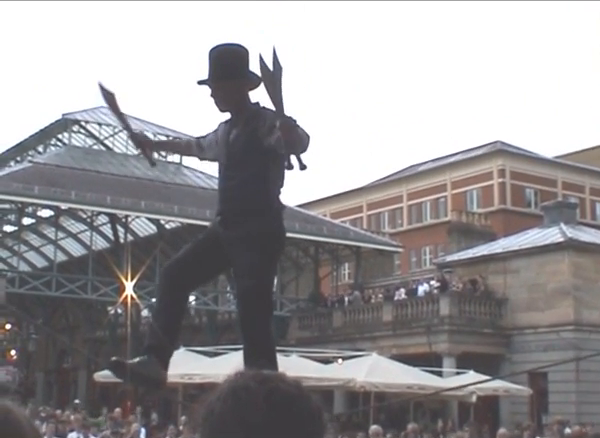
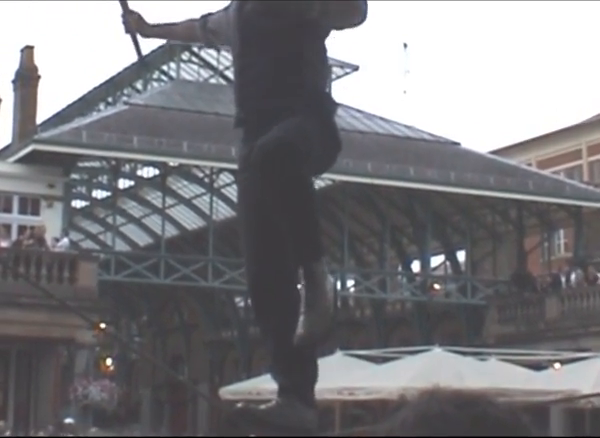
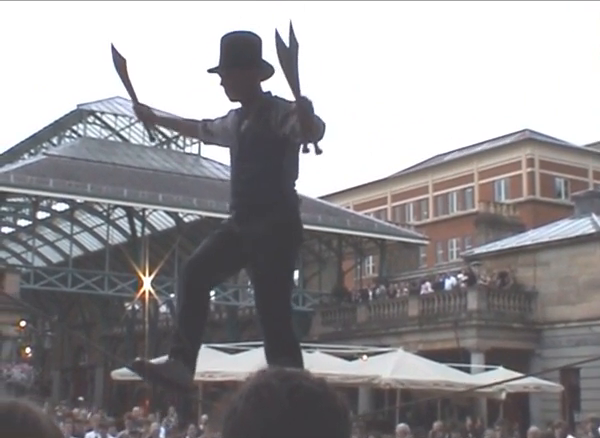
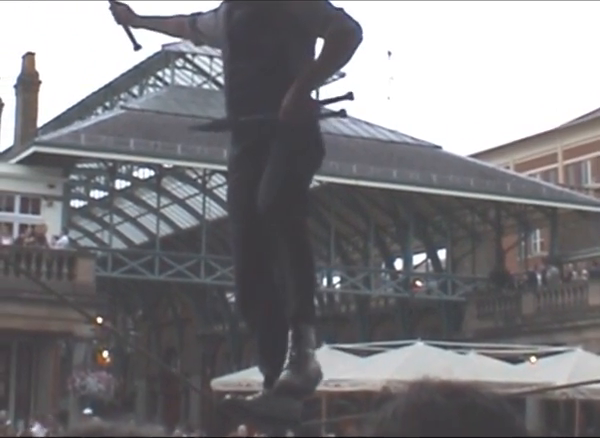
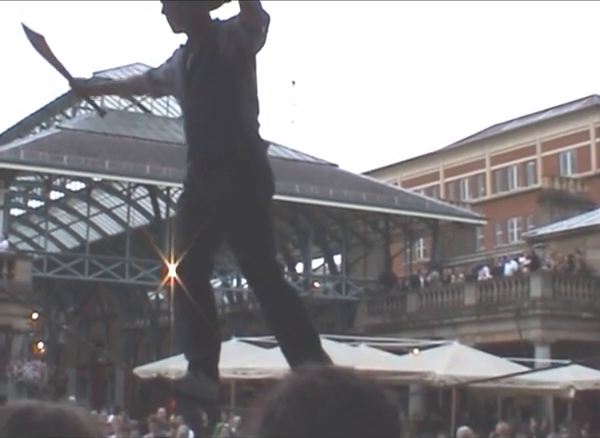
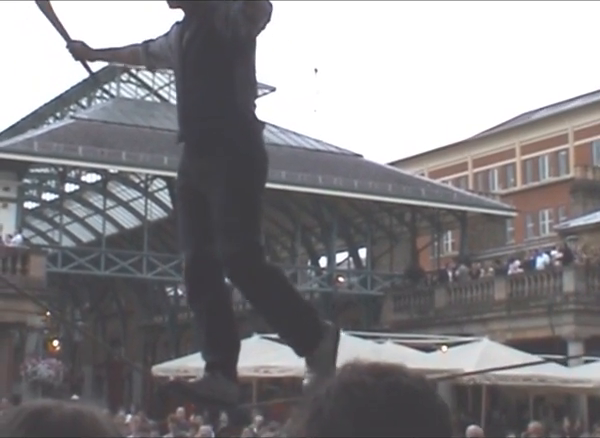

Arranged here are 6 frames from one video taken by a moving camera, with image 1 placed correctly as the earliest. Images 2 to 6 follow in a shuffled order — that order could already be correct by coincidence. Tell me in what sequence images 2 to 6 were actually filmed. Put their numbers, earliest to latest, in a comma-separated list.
3, 5, 6, 4, 2
